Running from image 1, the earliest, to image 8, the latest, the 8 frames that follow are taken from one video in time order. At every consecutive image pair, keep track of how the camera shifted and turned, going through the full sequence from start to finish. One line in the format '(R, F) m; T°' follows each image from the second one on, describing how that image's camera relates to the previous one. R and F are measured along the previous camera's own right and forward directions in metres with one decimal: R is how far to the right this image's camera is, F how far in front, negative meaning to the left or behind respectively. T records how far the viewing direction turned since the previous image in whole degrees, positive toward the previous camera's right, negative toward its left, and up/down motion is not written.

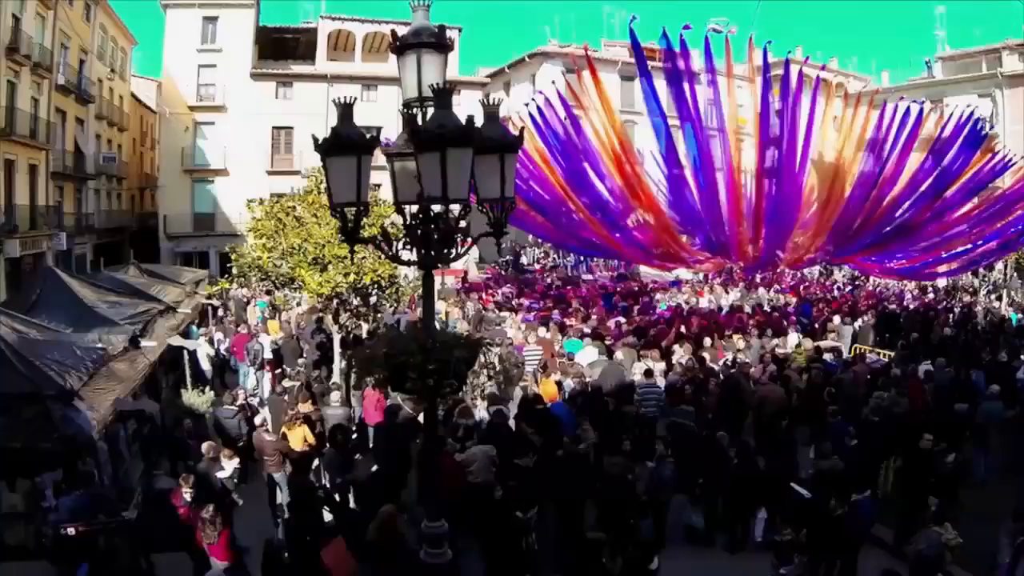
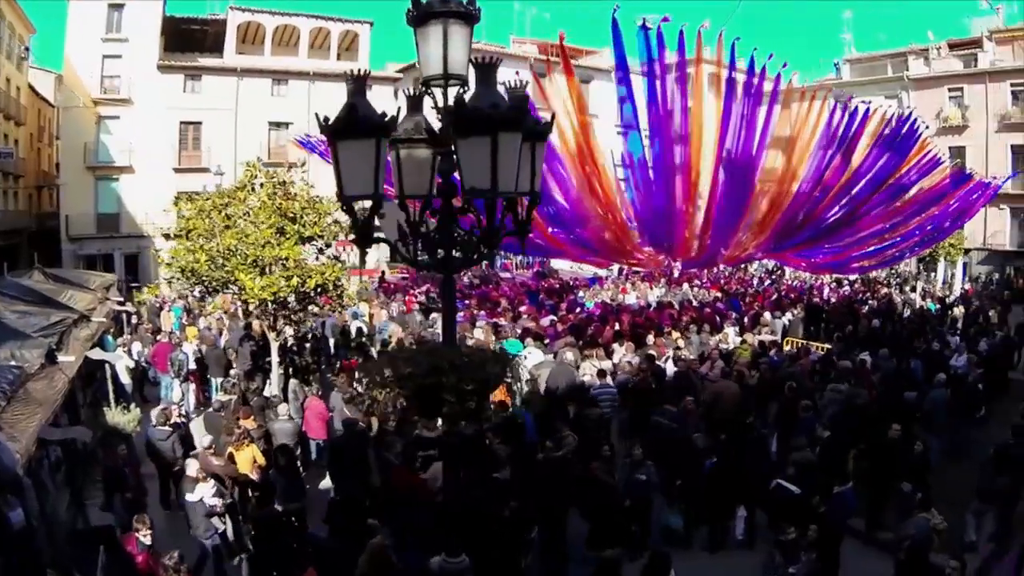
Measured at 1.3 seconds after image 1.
(-0.4, +0.5) m; +6°
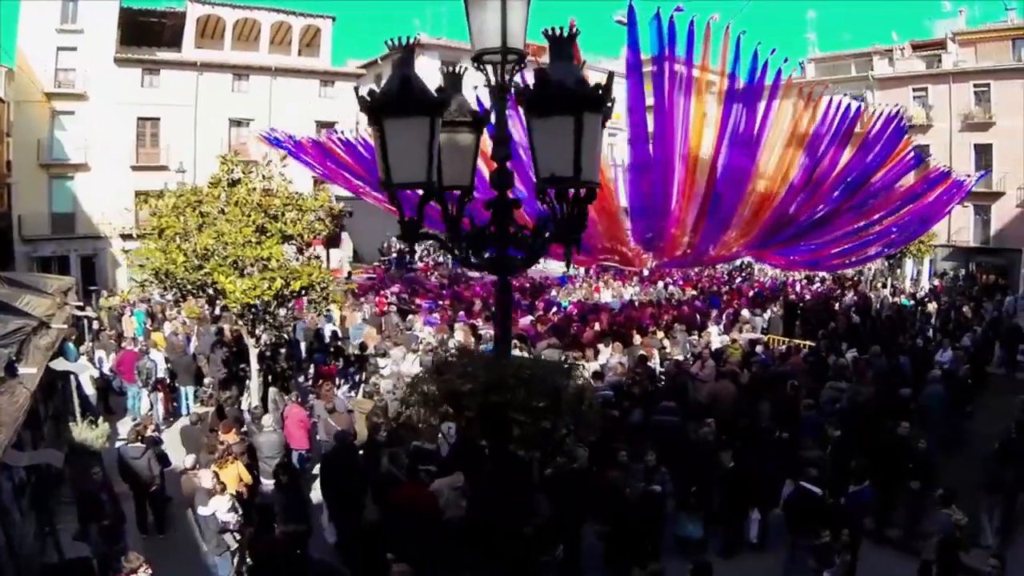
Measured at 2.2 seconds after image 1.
(-0.3, +0.4) m; +3°
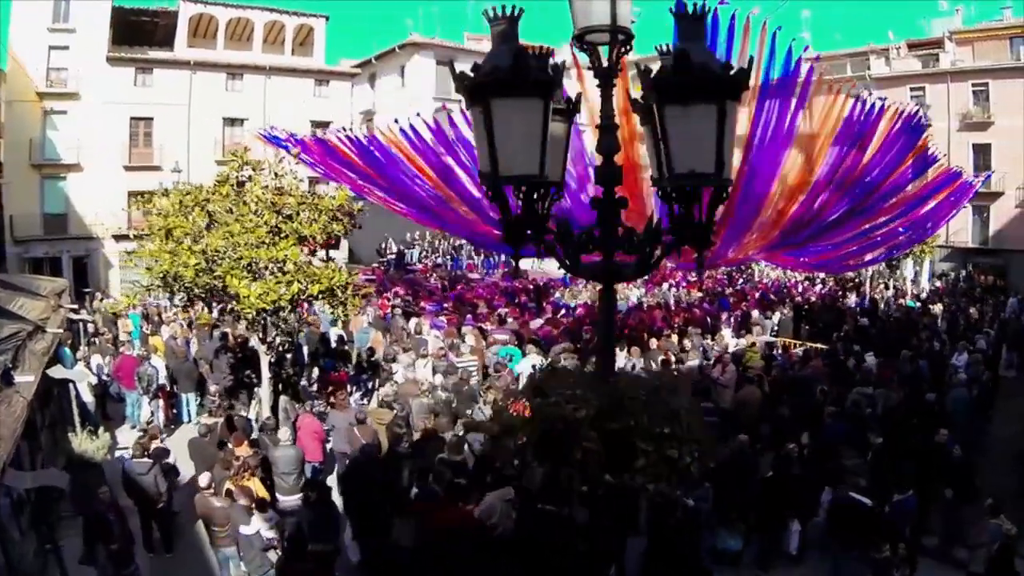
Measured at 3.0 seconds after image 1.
(-0.3, +0.4) m; +1°
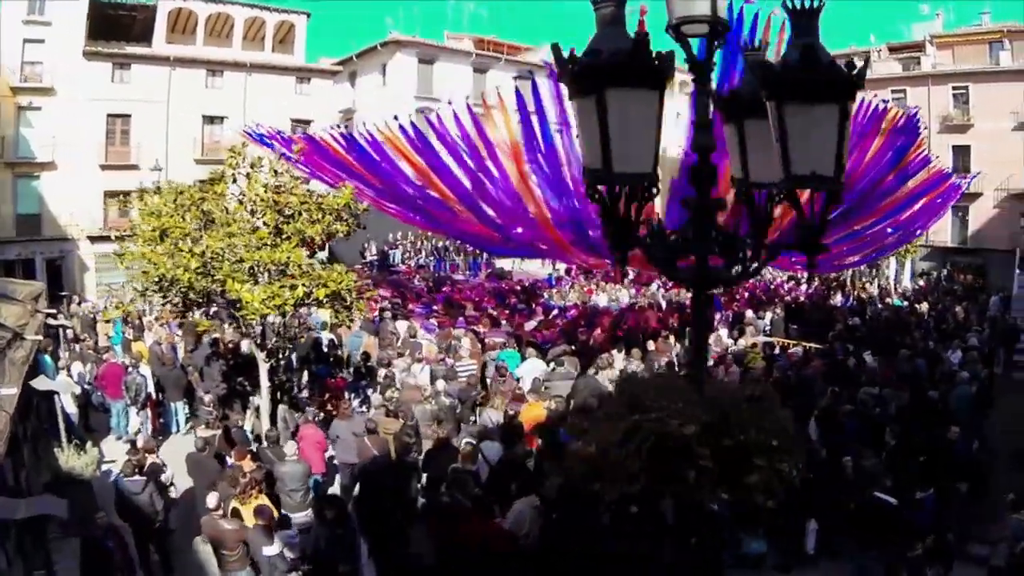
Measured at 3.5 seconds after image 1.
(-0.3, +0.3) m; +2°
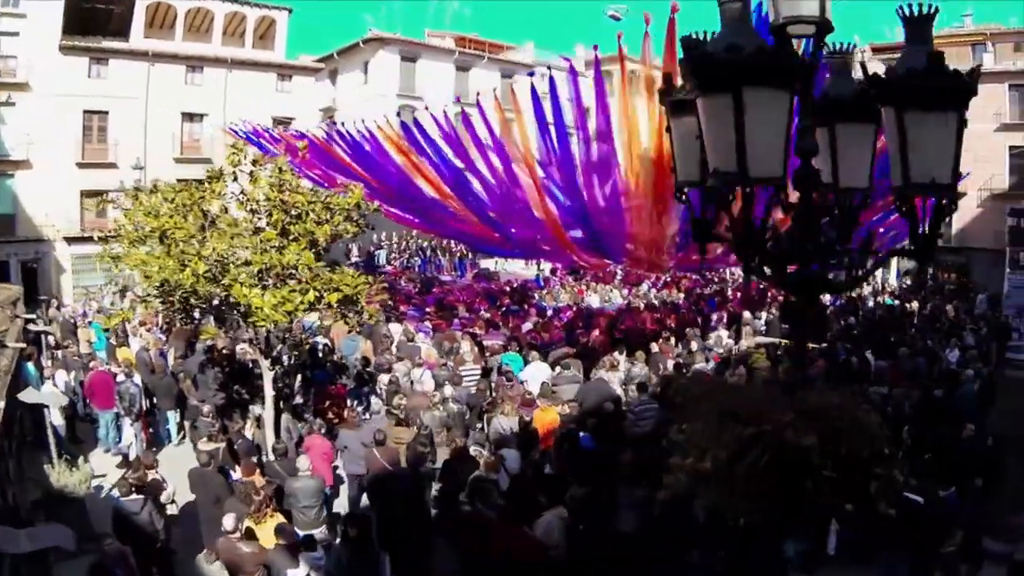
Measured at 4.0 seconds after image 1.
(-0.3, +0.3) m; +2°
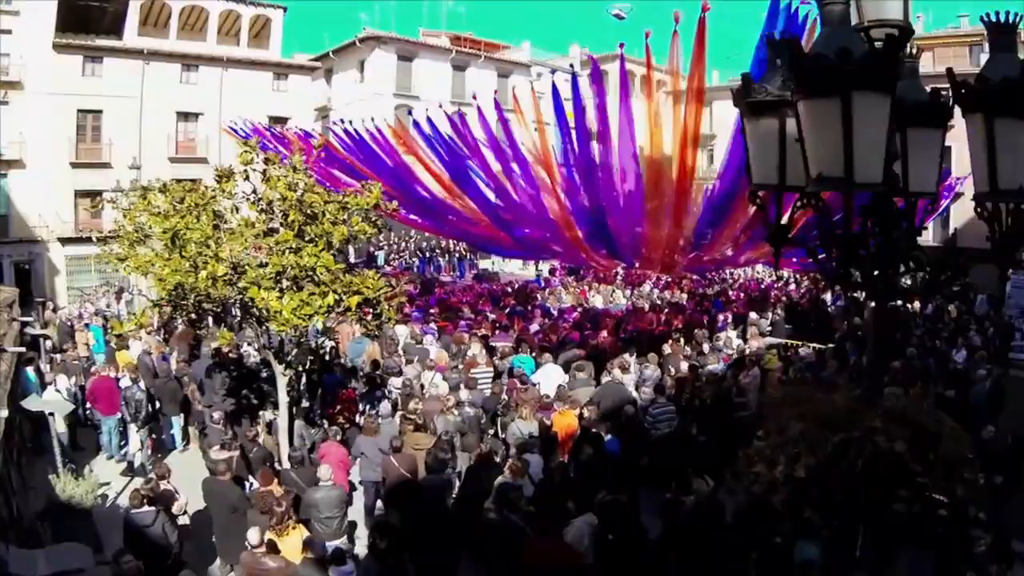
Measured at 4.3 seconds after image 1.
(-0.2, +0.2) m; +1°
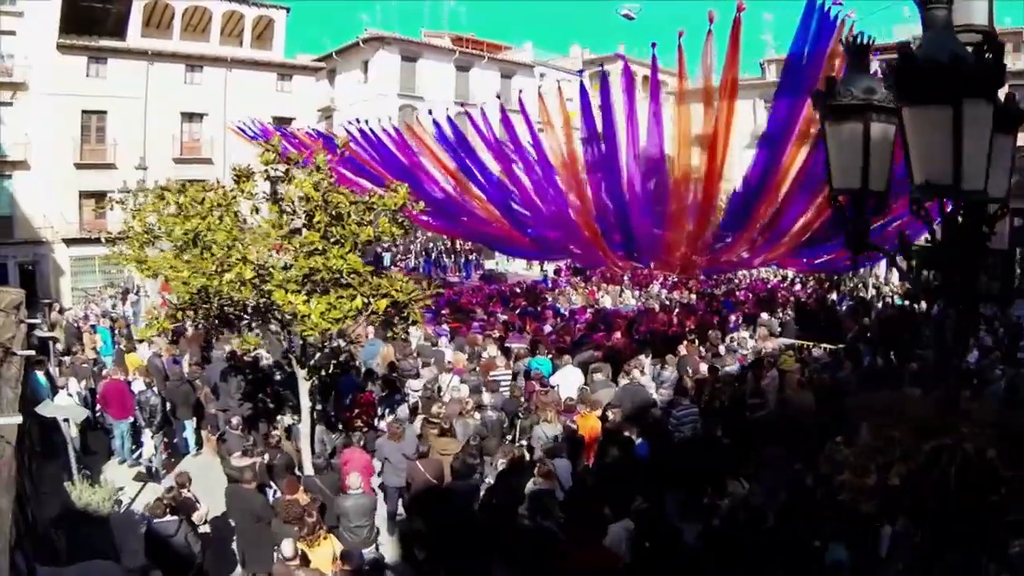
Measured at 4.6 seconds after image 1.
(-0.2, +0.2) m; 0°
